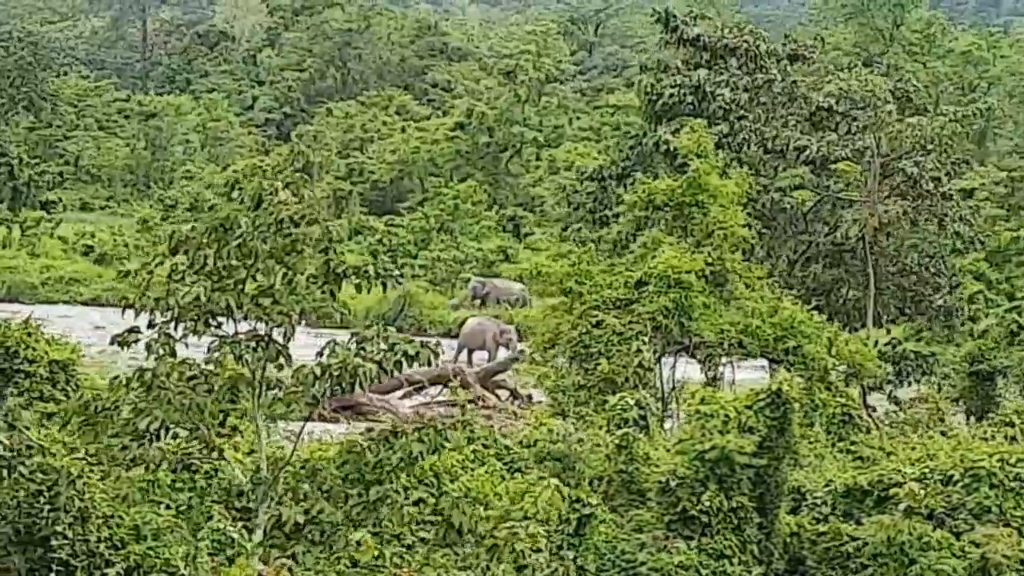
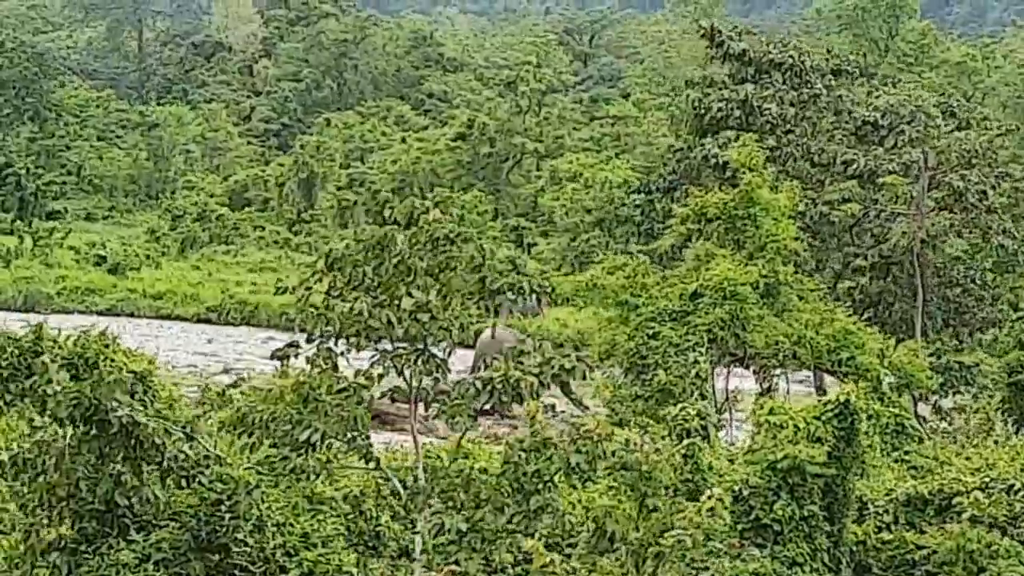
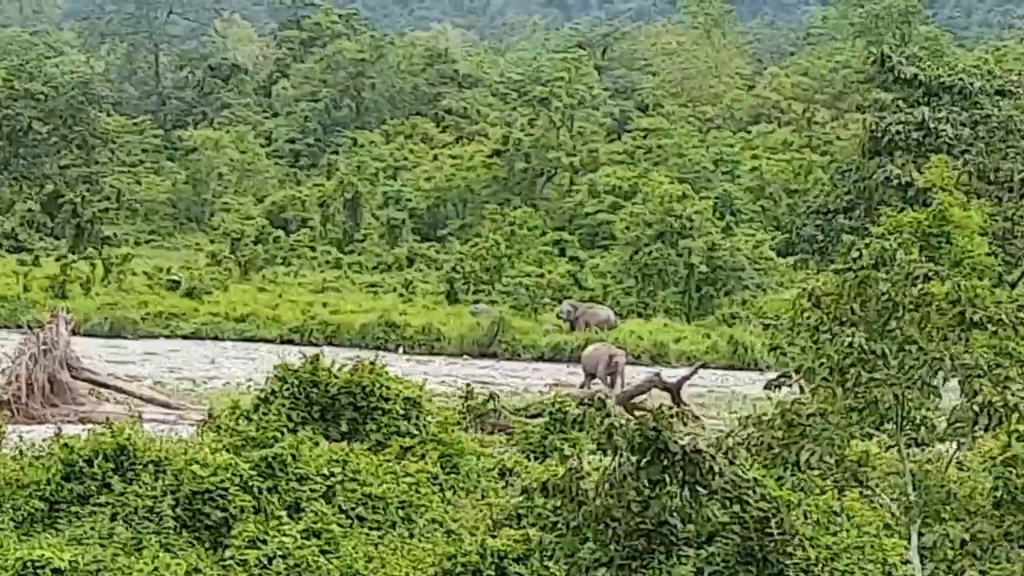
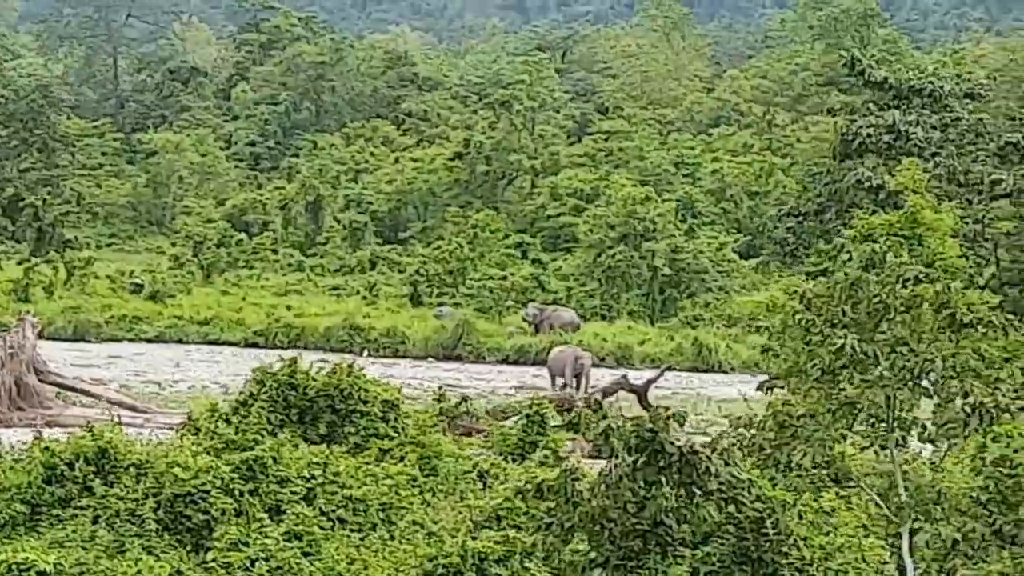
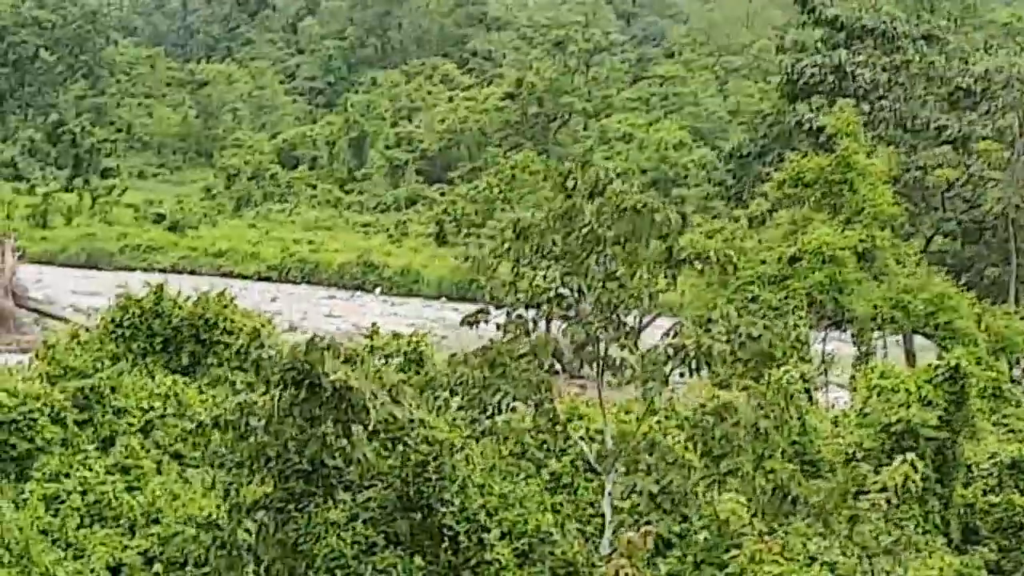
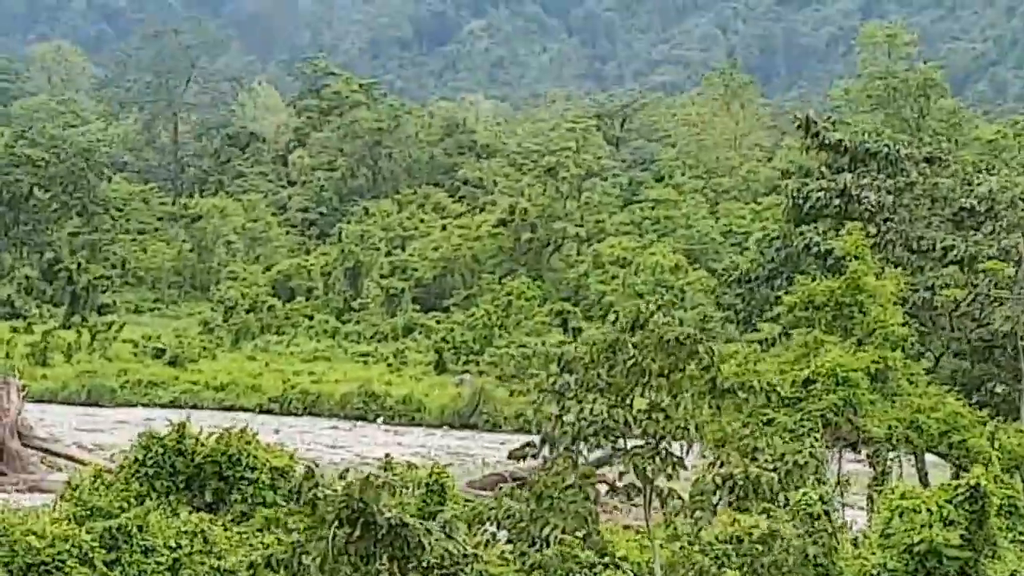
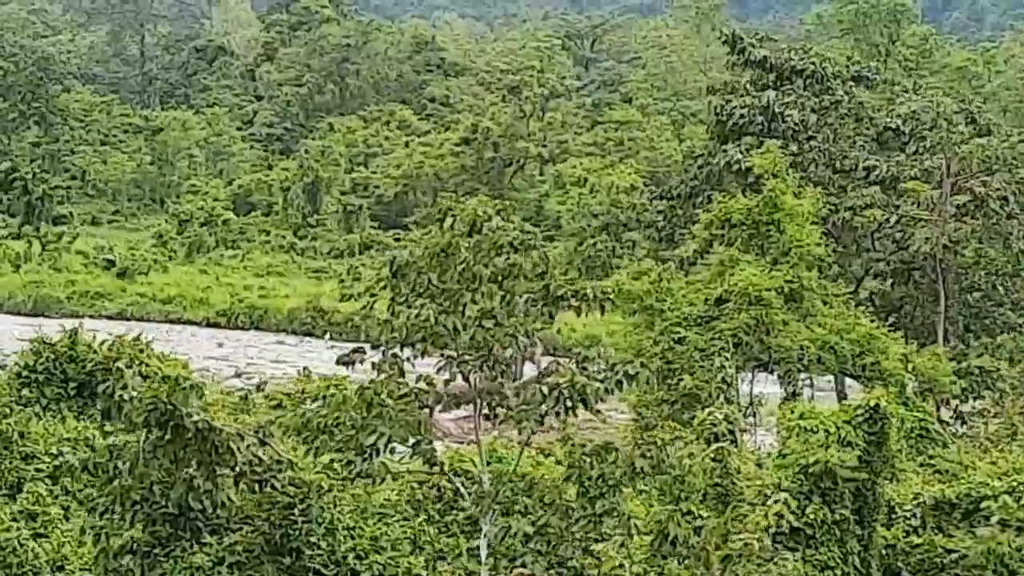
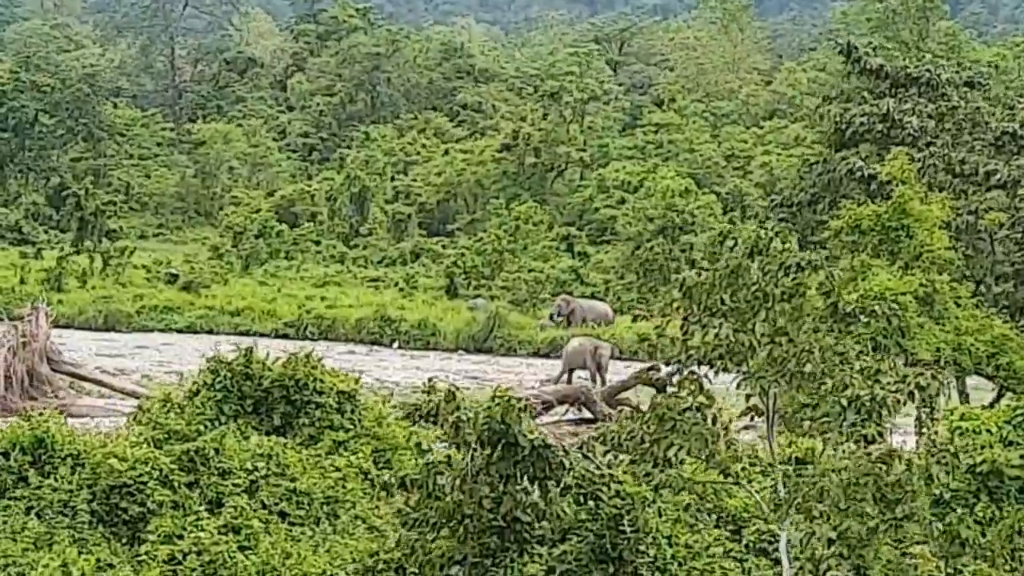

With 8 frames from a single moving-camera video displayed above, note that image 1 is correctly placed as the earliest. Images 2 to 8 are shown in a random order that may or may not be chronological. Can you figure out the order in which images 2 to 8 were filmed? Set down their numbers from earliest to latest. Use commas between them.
2, 7, 5, 6, 8, 3, 4
